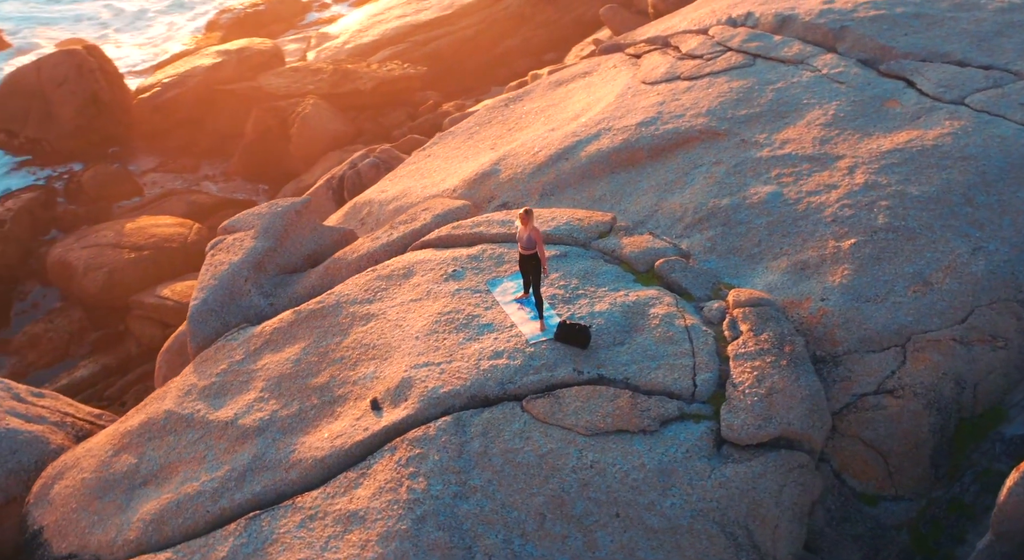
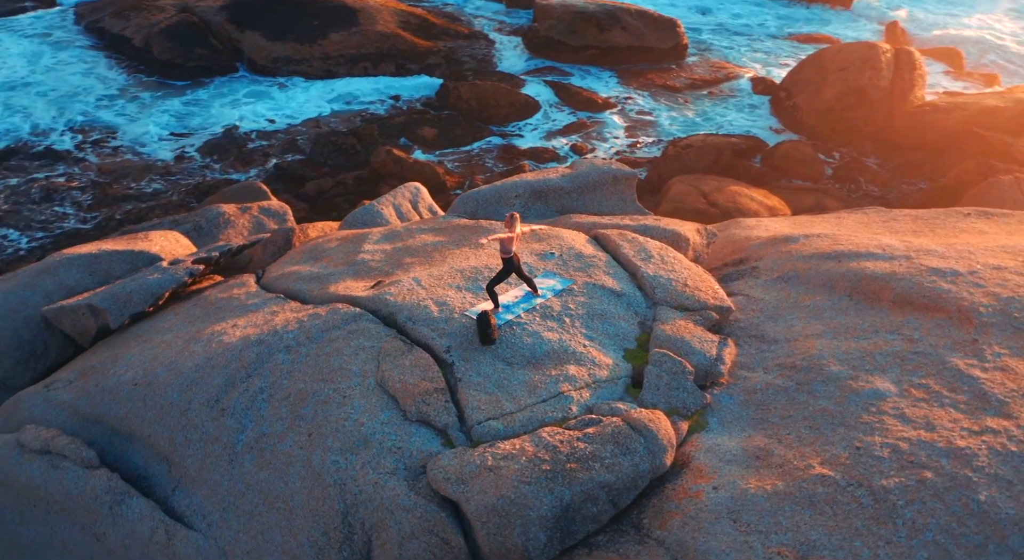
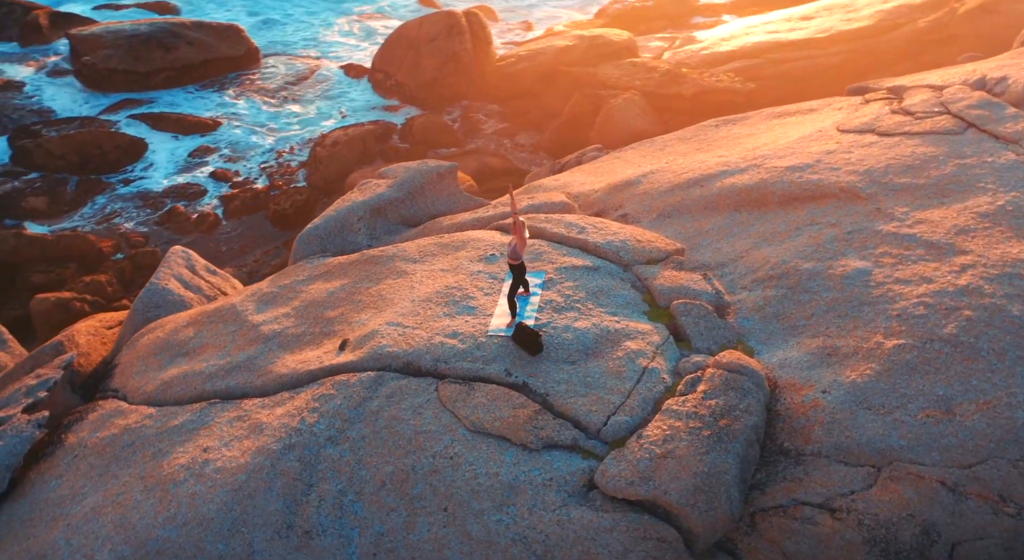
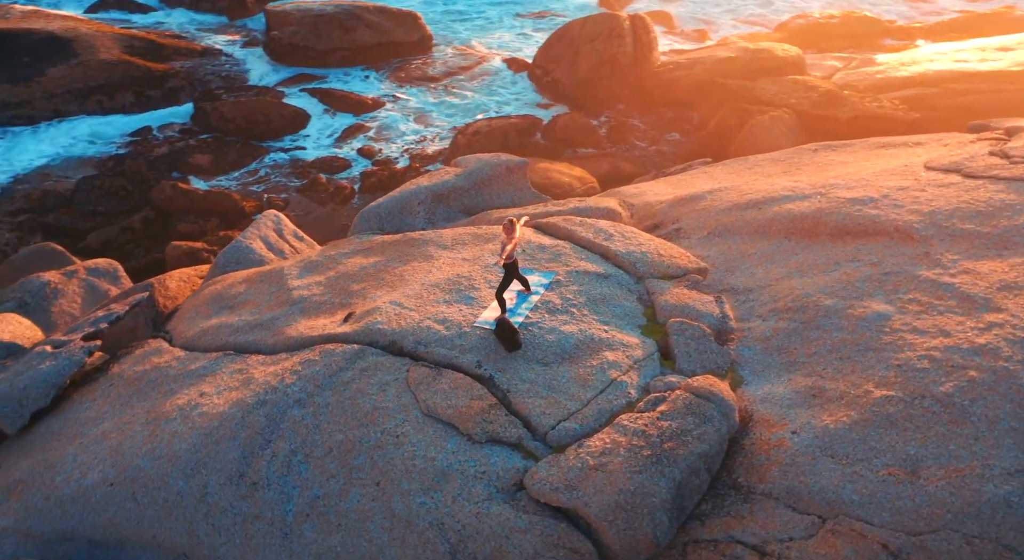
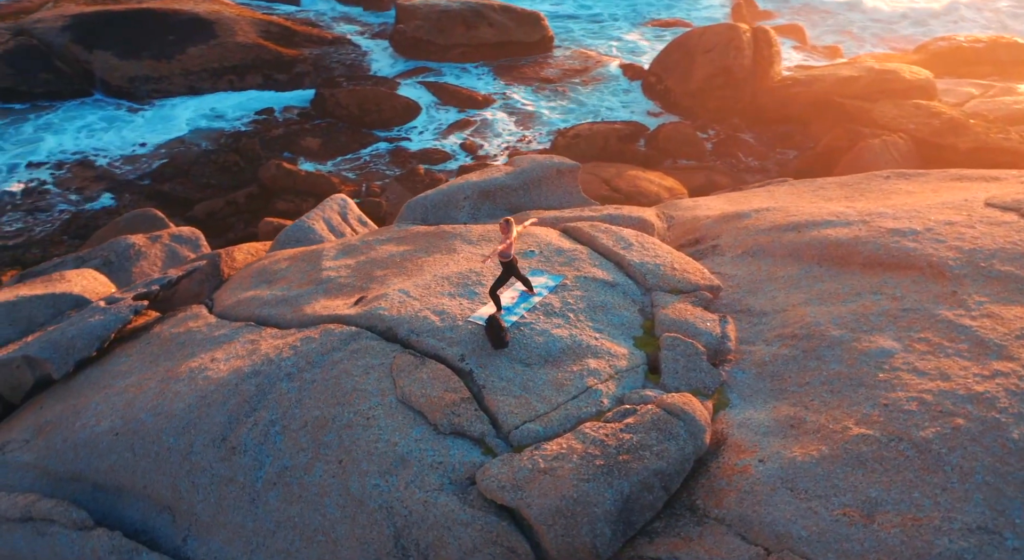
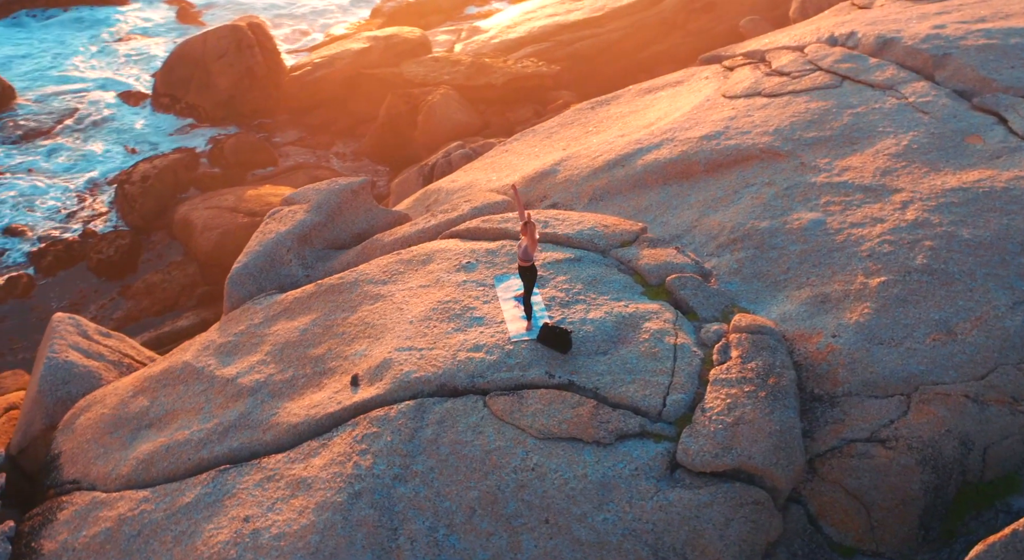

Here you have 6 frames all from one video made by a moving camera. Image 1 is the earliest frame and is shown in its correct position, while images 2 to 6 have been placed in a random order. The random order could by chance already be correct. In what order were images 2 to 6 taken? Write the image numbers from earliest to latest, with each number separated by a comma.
6, 3, 4, 5, 2
